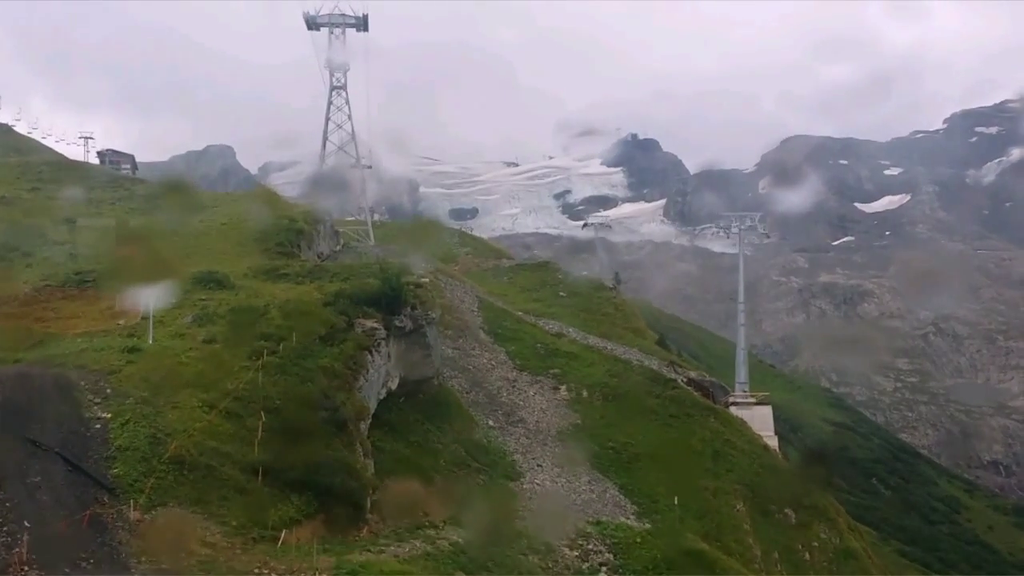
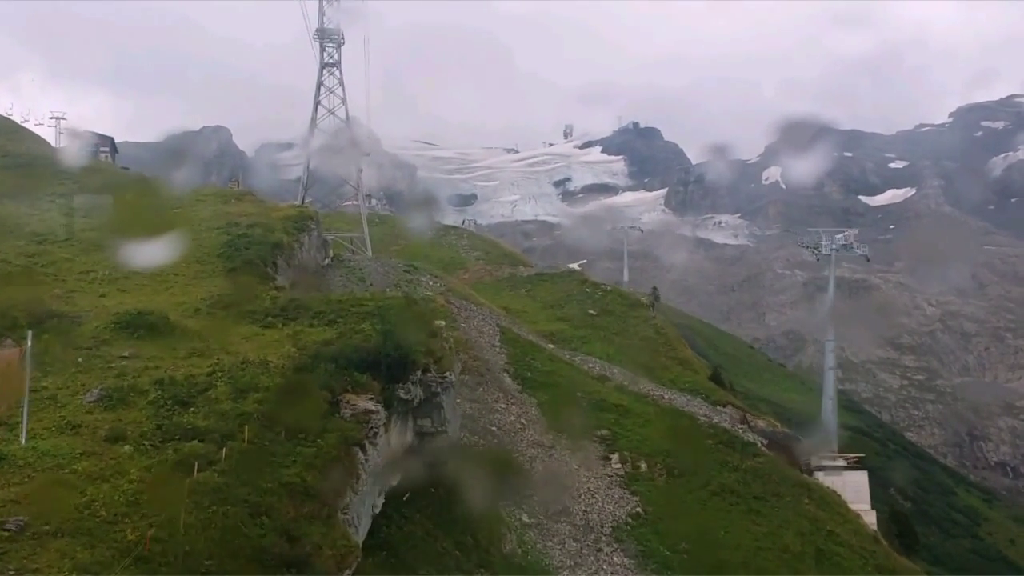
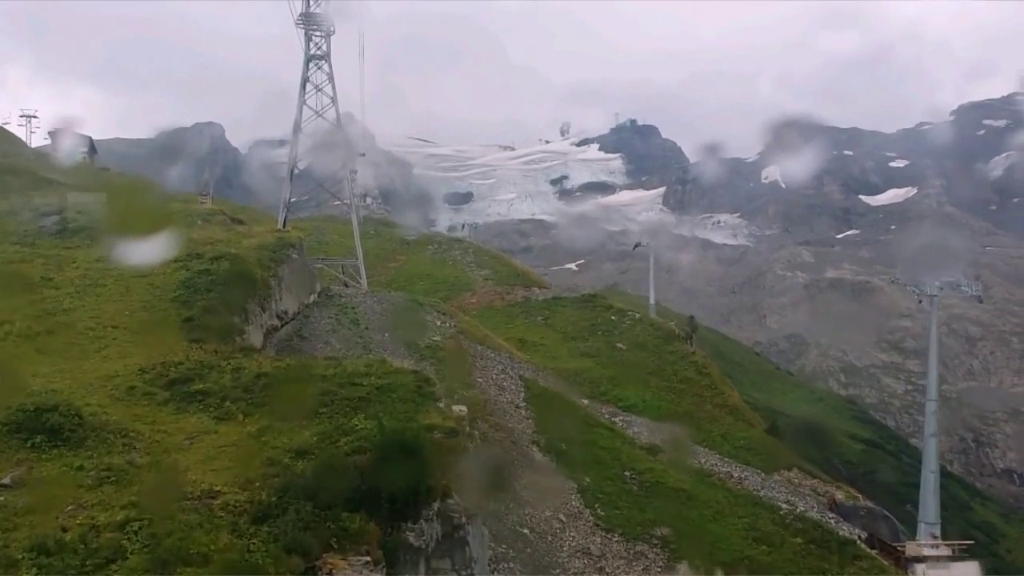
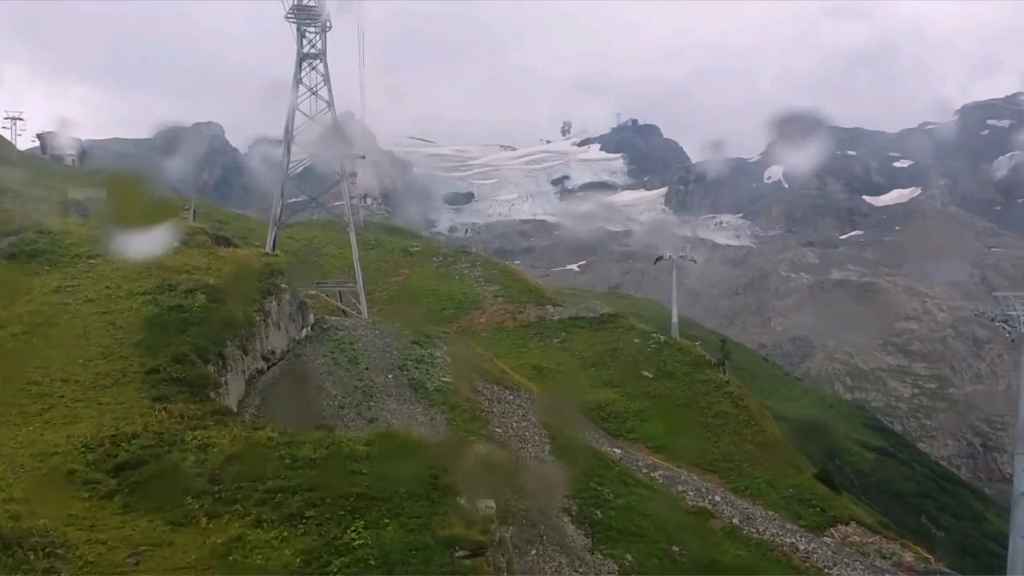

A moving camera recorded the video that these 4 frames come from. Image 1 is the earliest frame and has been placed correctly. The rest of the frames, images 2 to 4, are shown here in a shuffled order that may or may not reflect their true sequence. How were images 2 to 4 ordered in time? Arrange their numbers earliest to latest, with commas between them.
2, 3, 4
